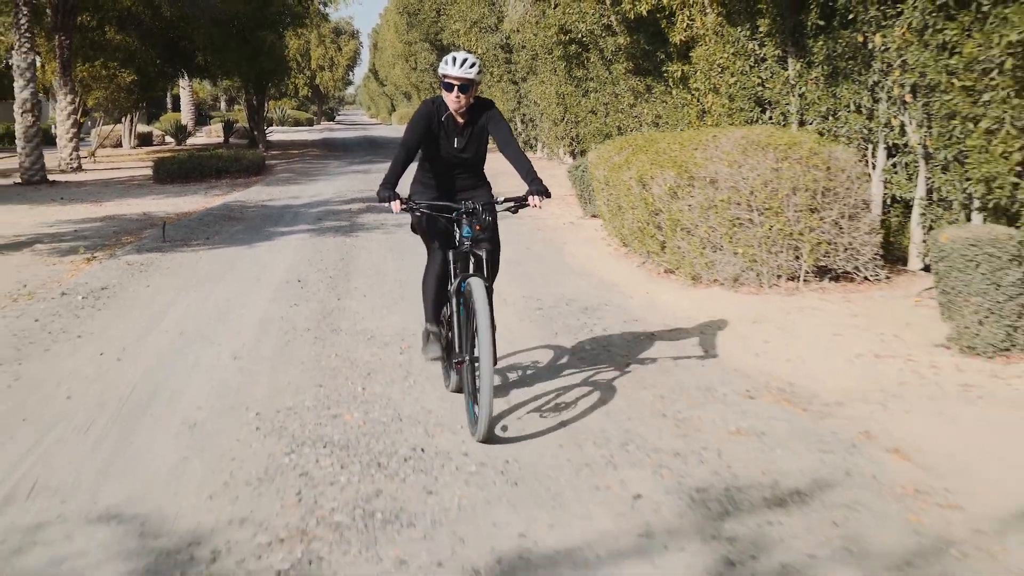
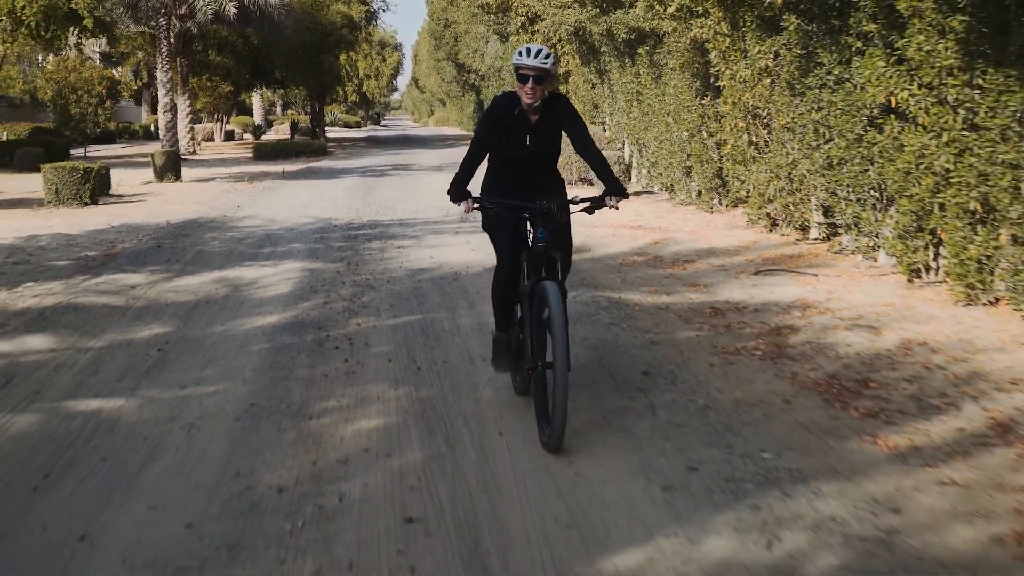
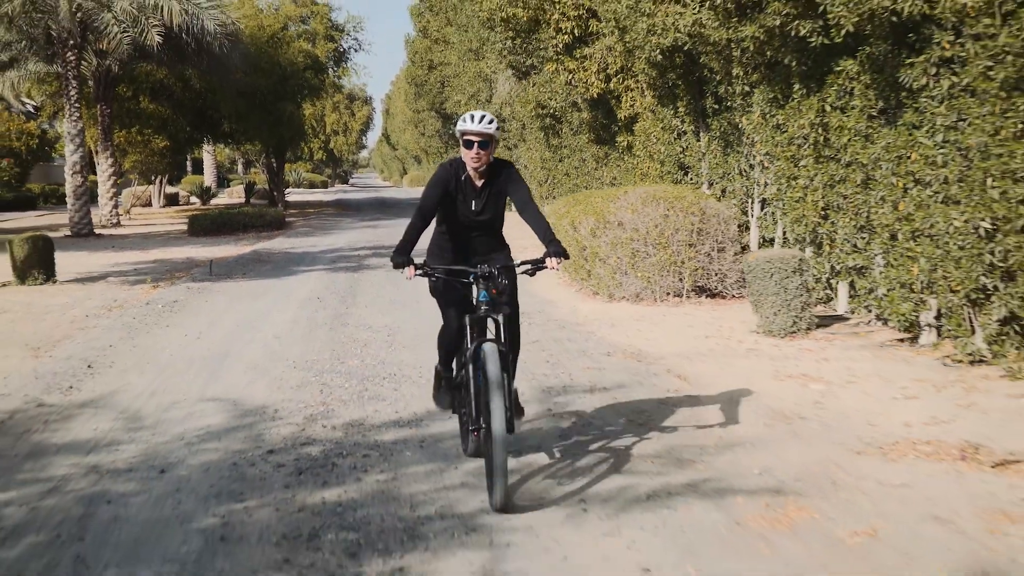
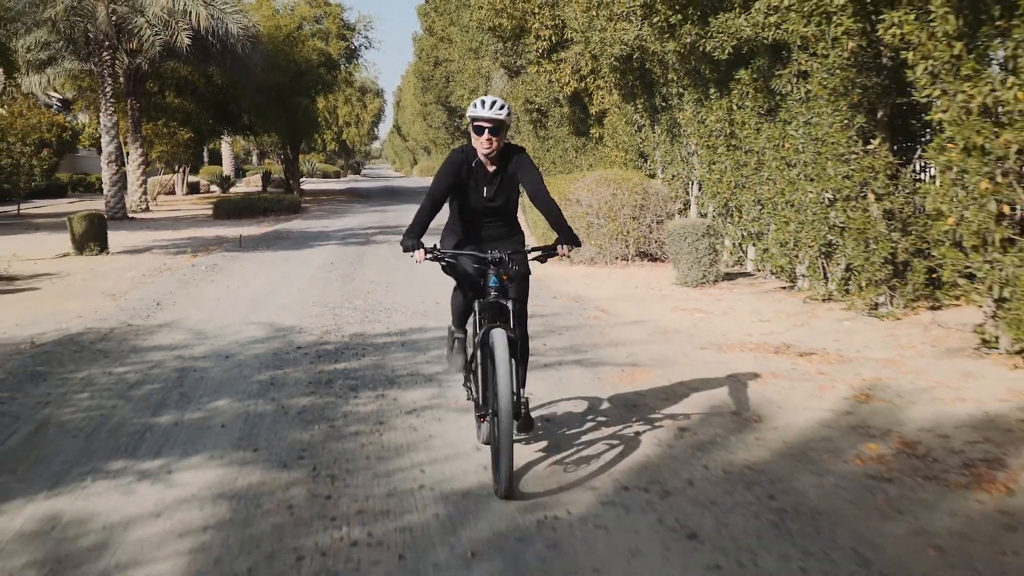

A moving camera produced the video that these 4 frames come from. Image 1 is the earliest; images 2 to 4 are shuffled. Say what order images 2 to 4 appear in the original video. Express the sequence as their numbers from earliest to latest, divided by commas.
3, 4, 2
